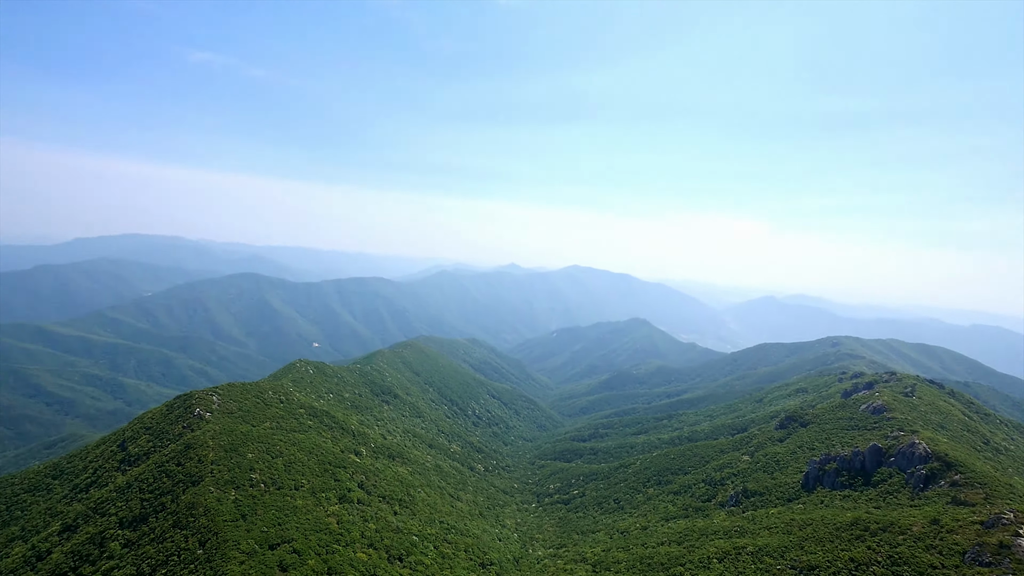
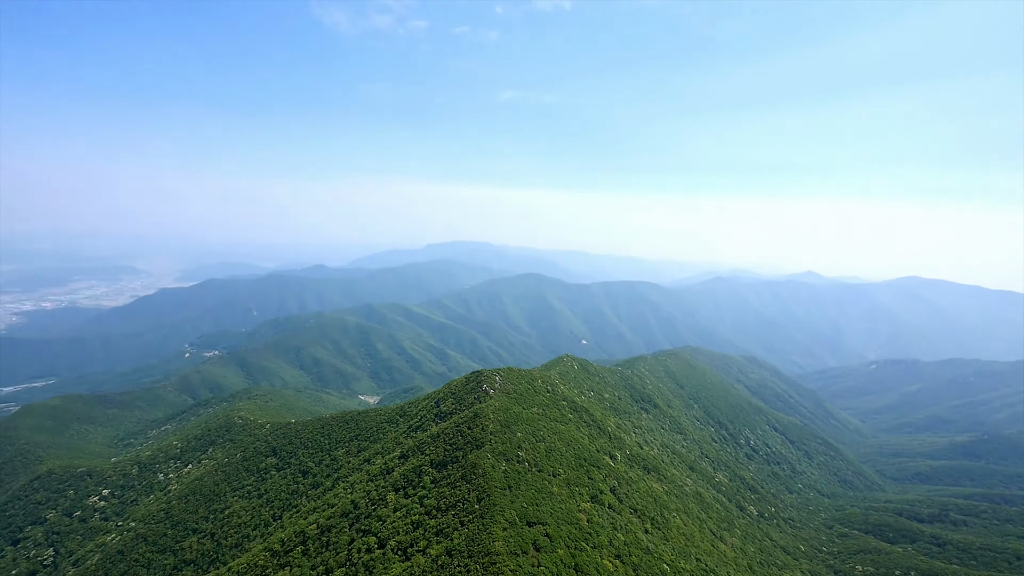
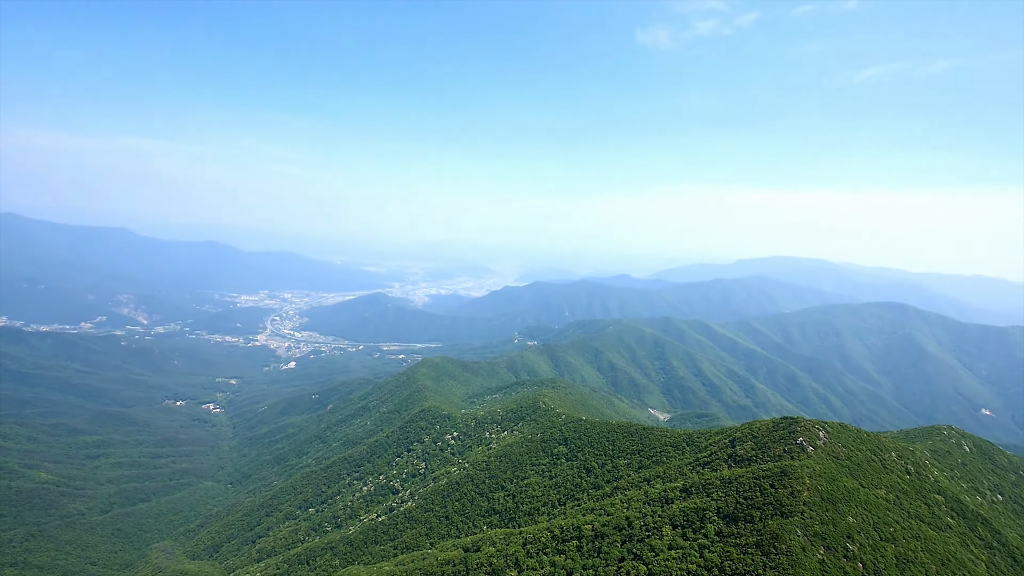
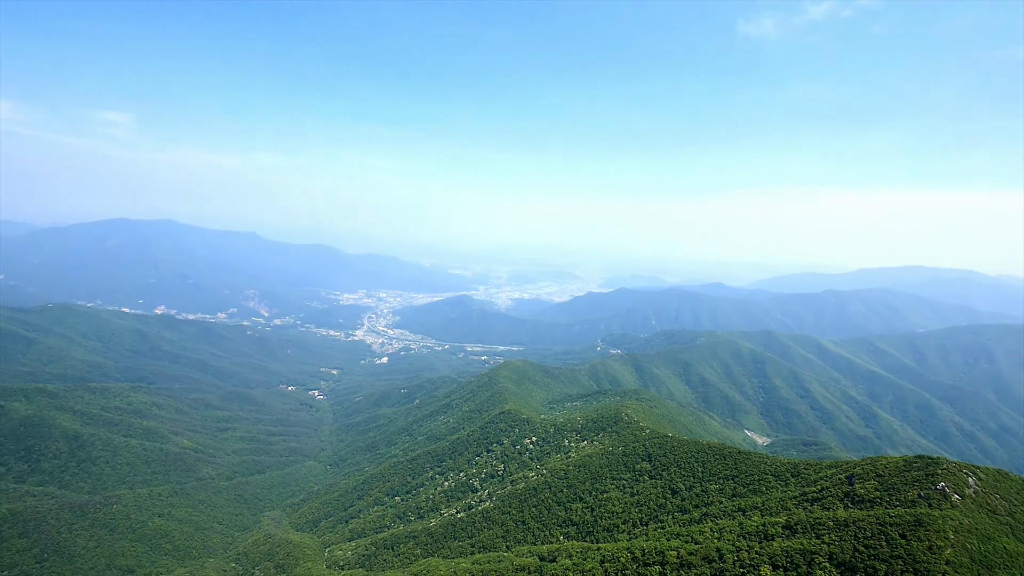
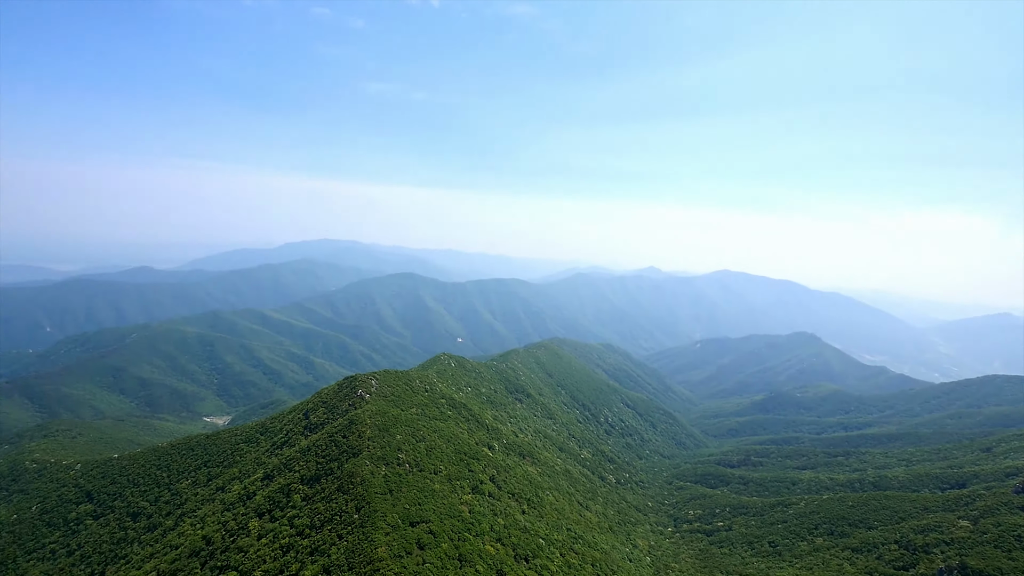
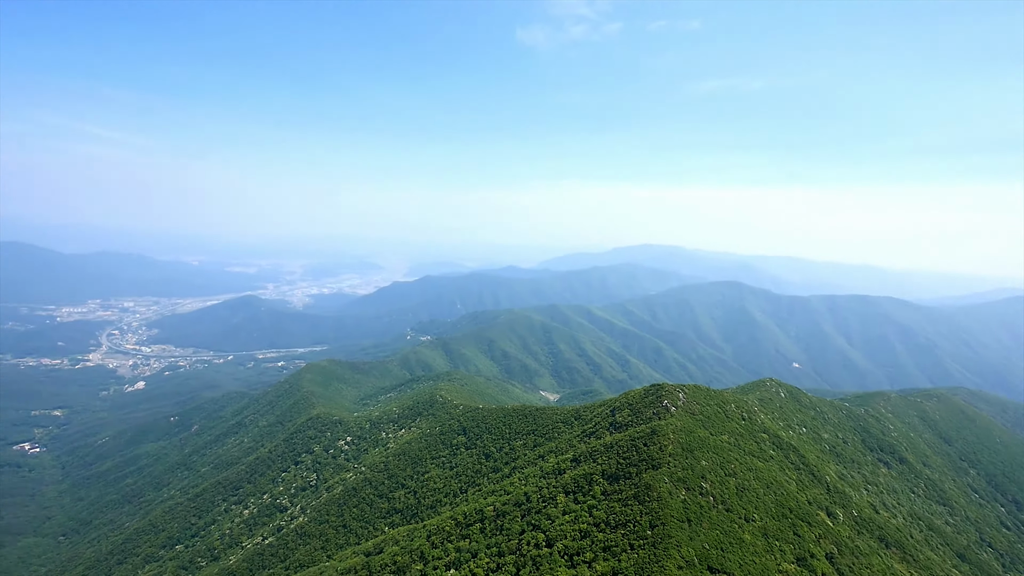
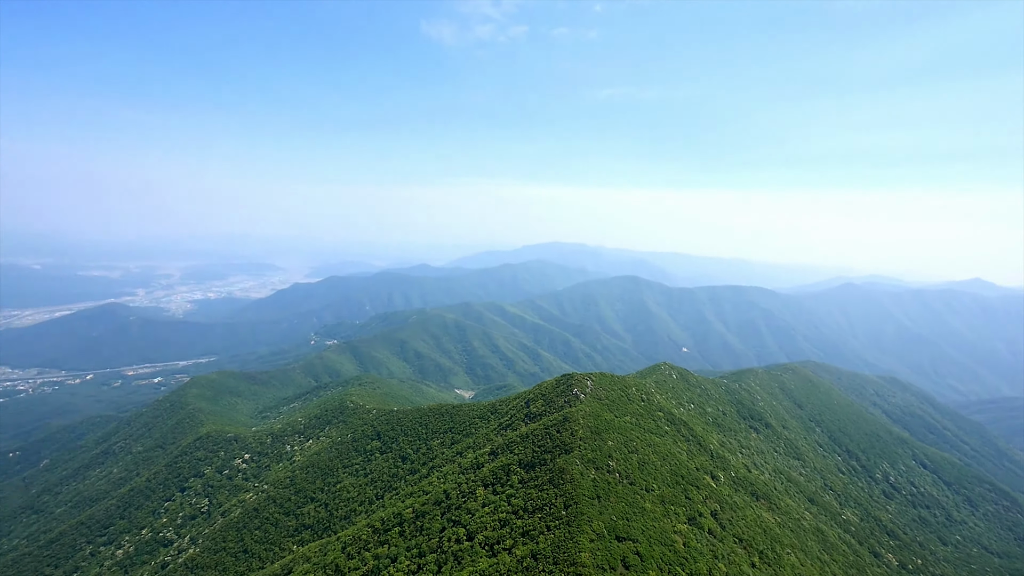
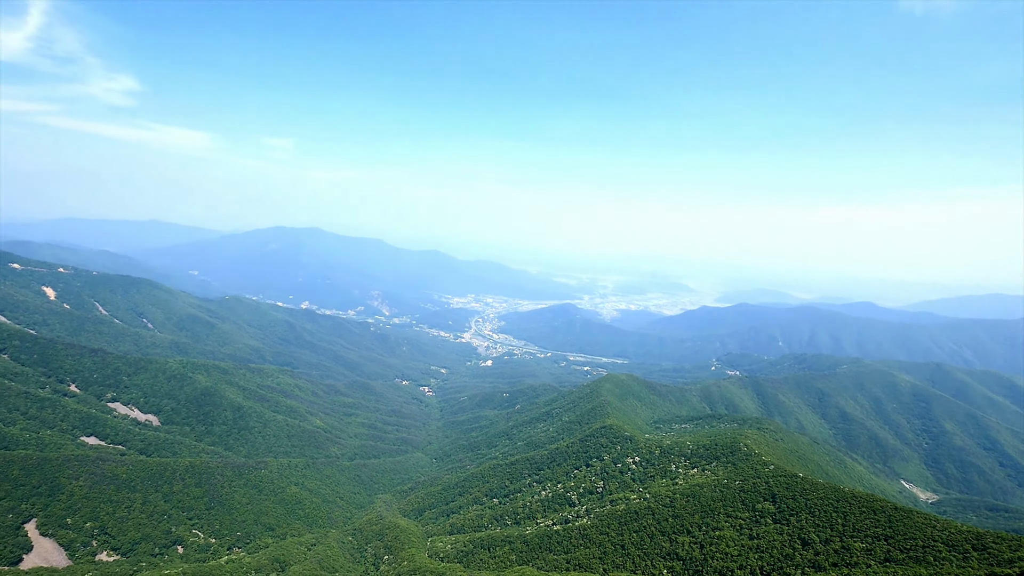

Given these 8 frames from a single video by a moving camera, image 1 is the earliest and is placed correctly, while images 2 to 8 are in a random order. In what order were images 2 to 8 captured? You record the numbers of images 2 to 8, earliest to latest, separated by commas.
5, 2, 7, 6, 3, 4, 8
